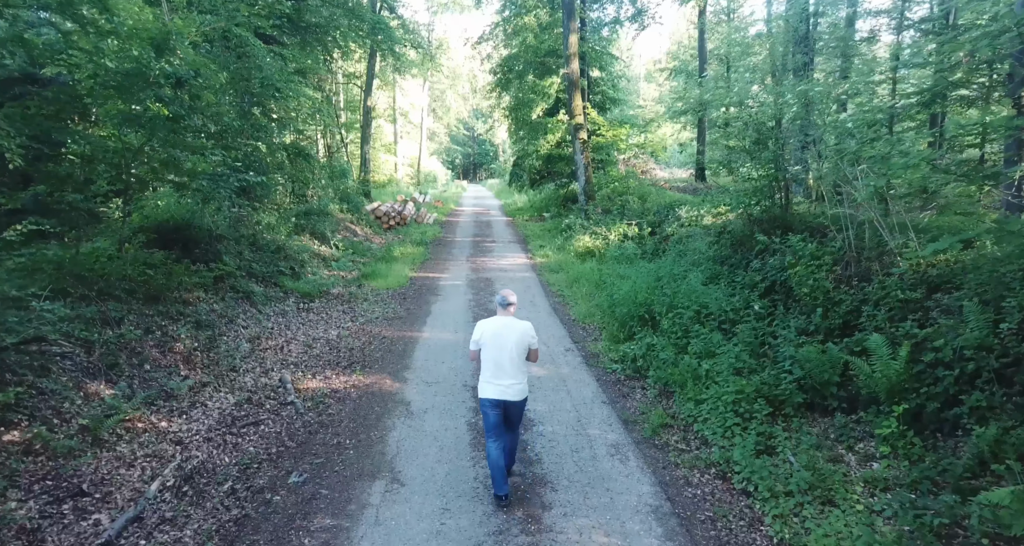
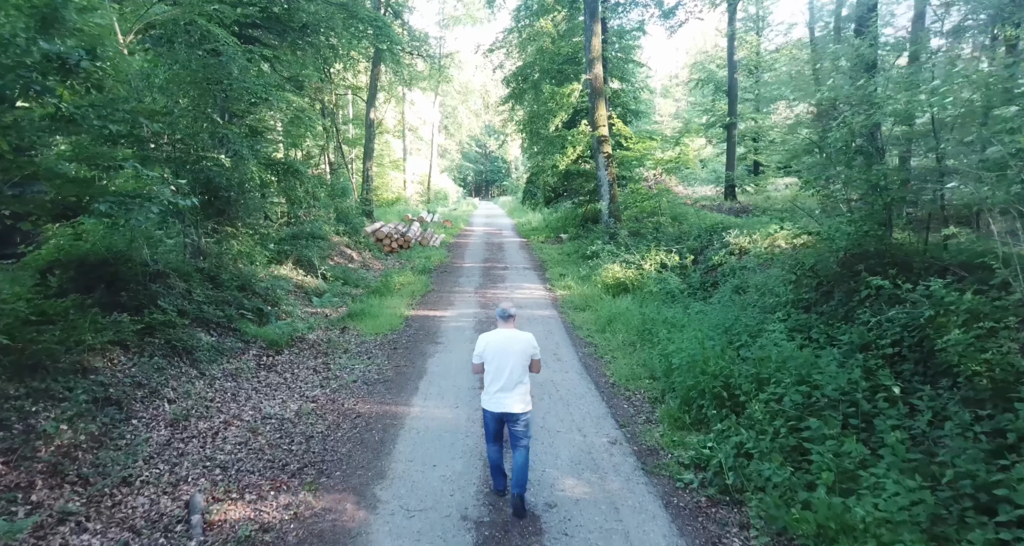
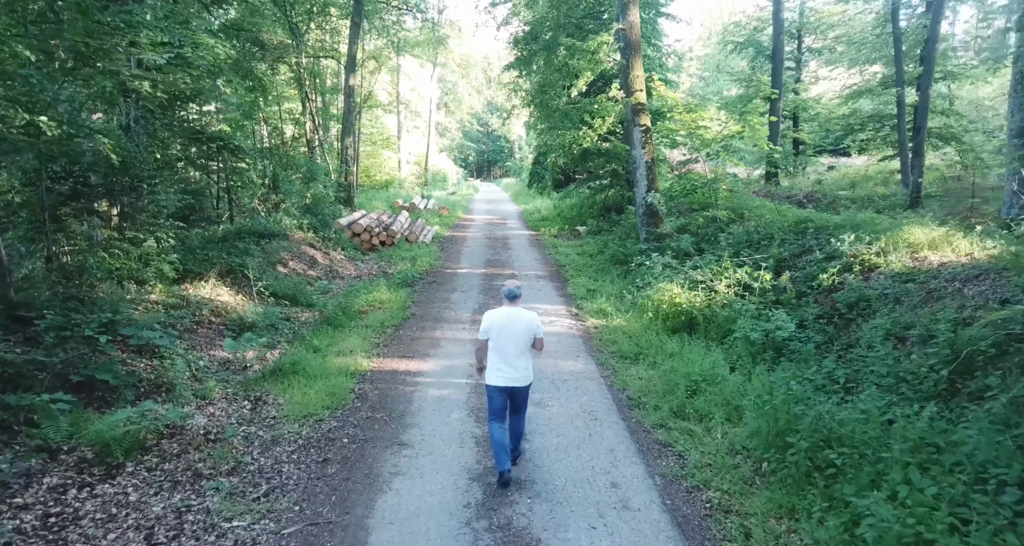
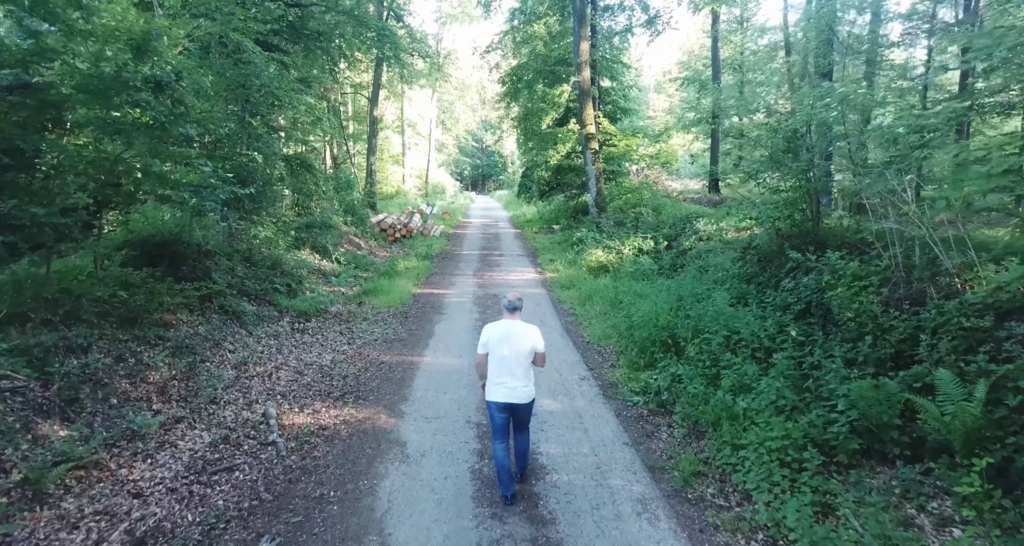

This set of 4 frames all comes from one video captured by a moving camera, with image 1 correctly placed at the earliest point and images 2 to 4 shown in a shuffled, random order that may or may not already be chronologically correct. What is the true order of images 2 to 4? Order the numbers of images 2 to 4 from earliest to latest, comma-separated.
4, 2, 3
